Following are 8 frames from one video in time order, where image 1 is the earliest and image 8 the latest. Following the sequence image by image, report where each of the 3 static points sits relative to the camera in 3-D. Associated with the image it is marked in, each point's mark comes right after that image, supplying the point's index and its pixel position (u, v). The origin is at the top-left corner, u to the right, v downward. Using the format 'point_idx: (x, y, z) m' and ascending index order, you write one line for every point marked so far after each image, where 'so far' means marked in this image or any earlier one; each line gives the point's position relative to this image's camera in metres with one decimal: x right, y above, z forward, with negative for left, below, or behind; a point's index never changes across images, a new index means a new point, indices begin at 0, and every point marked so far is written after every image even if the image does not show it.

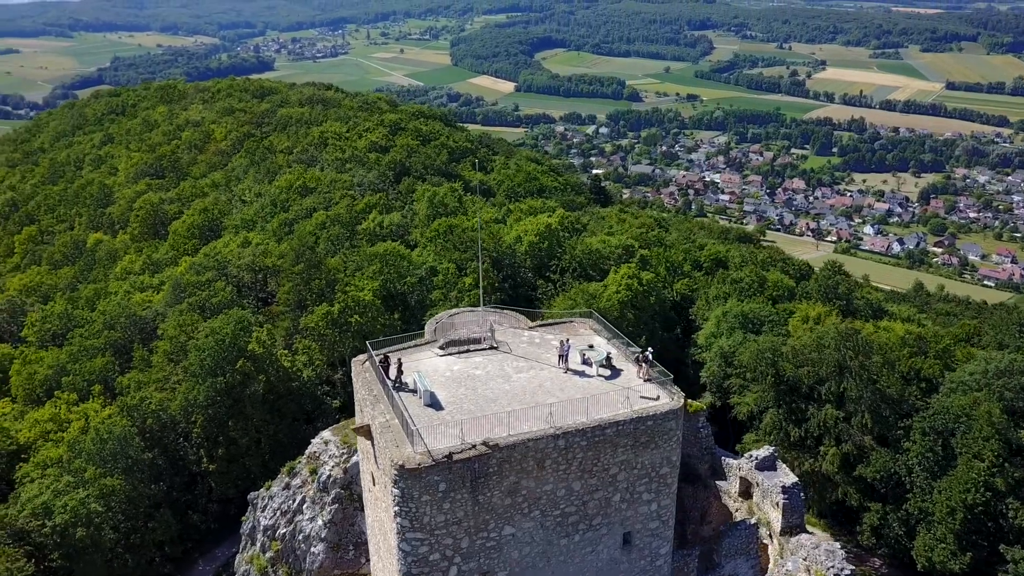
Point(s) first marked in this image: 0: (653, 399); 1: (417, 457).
0: (+1.9, -1.5, +10.7) m
1: (-1.1, -2.0, +9.3) m
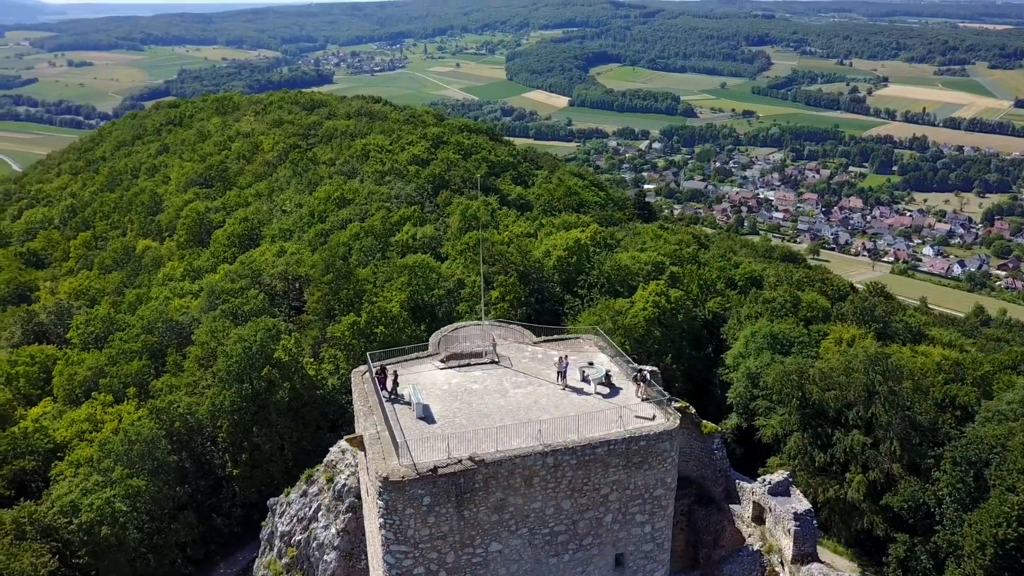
0: (+1.8, -1.7, +10.5) m
1: (-1.3, -2.1, +9.3) m
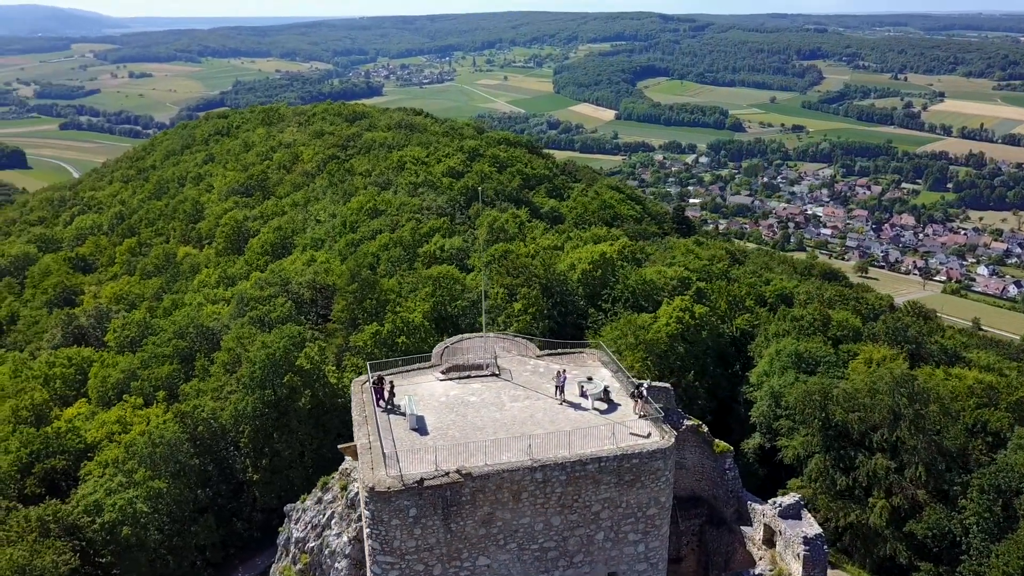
0: (+1.7, -1.9, +10.3) m
1: (-1.4, -2.2, +9.4) m
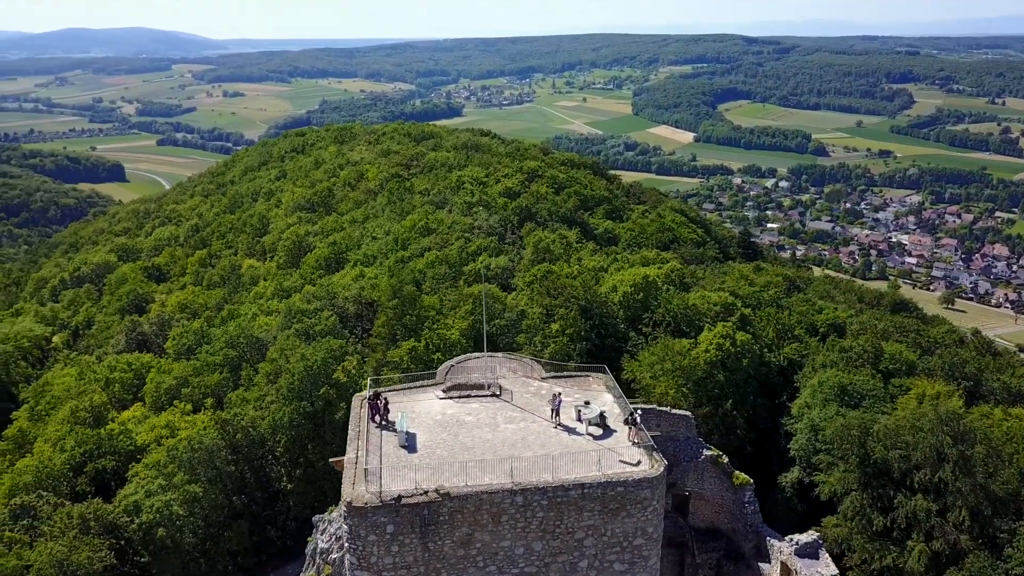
0: (+1.5, -2.2, +10.1) m
1: (-1.7, -2.4, +9.4) m
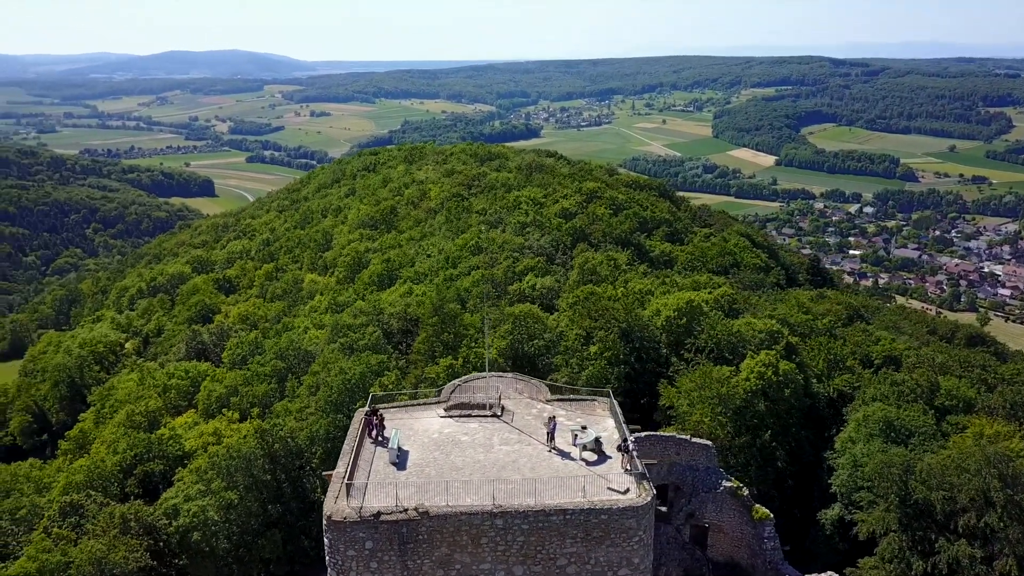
0: (+1.3, -2.5, +9.9) m
1: (-1.9, -2.6, +9.5) m
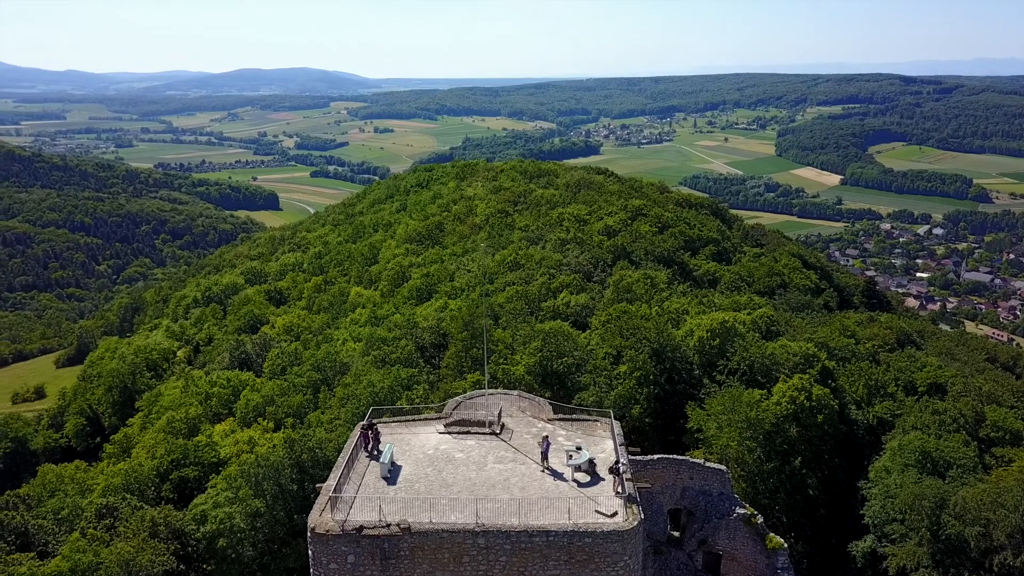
0: (+1.2, -2.7, +9.7) m
1: (-2.1, -2.8, +9.5) m
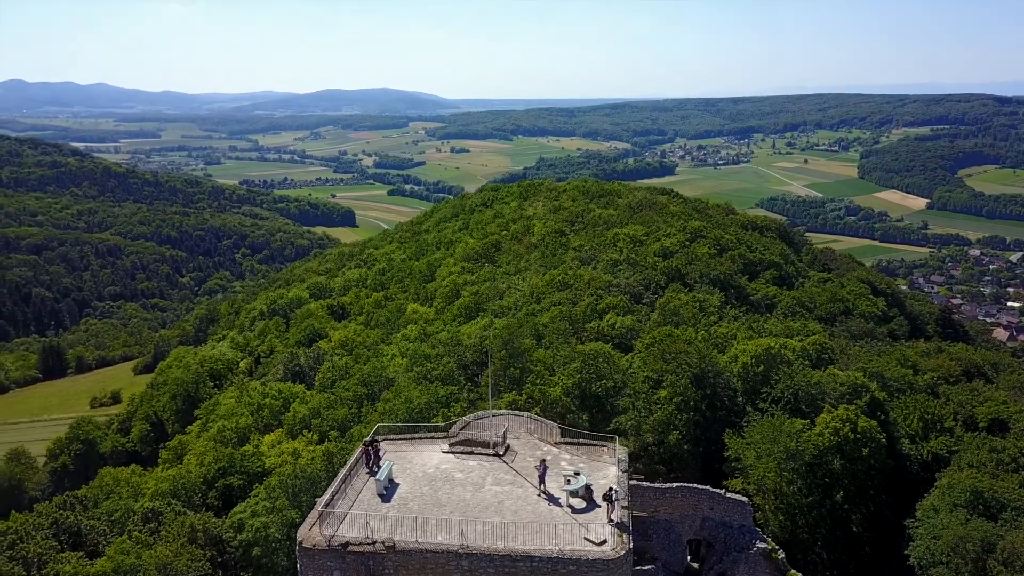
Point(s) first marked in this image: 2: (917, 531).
0: (+1.0, -3.0, +9.5) m
1: (-2.3, -3.0, +9.6) m
2: (+9.6, -5.7, +19.0) m
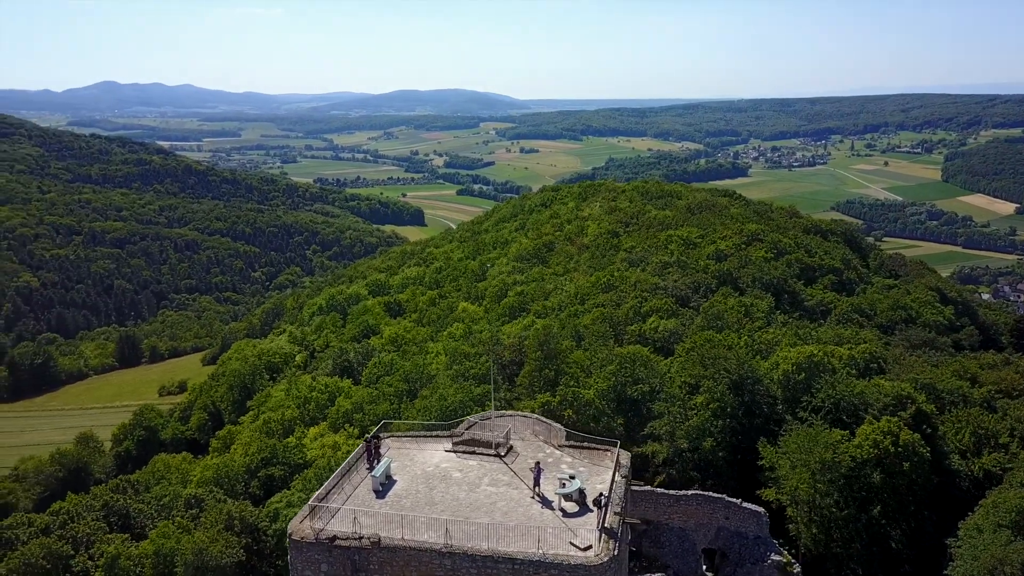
0: (+0.8, -3.1, +9.4) m
1: (-2.5, -3.0, +9.8) m
2: (+10.1, -5.9, +18.2) m
